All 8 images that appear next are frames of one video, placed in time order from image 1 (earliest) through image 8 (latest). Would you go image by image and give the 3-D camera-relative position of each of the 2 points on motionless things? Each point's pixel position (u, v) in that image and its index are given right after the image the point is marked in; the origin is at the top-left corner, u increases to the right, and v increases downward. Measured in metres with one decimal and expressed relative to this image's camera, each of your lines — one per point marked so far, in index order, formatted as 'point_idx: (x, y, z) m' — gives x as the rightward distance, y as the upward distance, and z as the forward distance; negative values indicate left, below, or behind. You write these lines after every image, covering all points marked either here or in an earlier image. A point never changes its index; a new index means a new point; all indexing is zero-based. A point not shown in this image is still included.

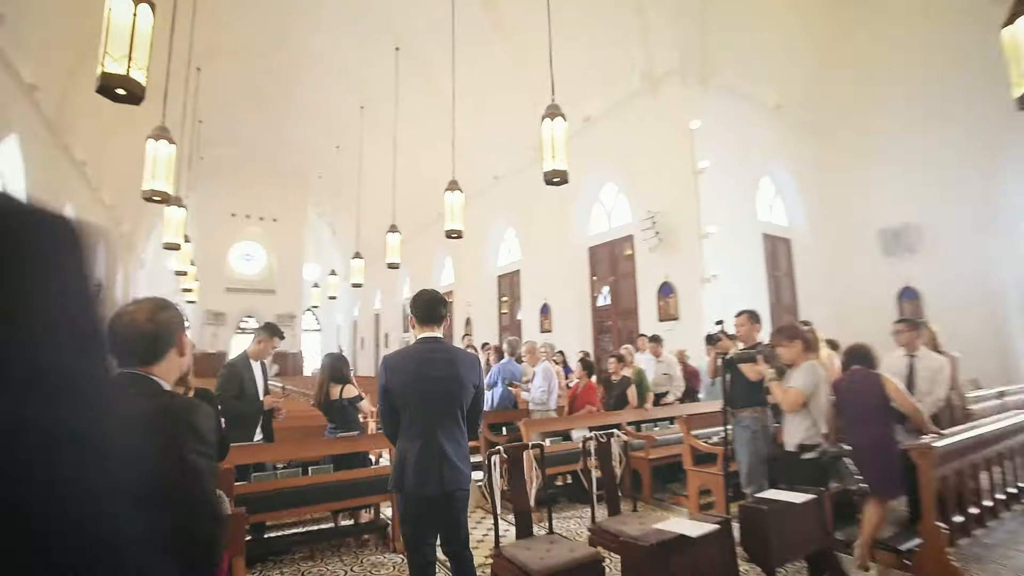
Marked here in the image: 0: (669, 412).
0: (+1.7, -1.3, +5.5) m
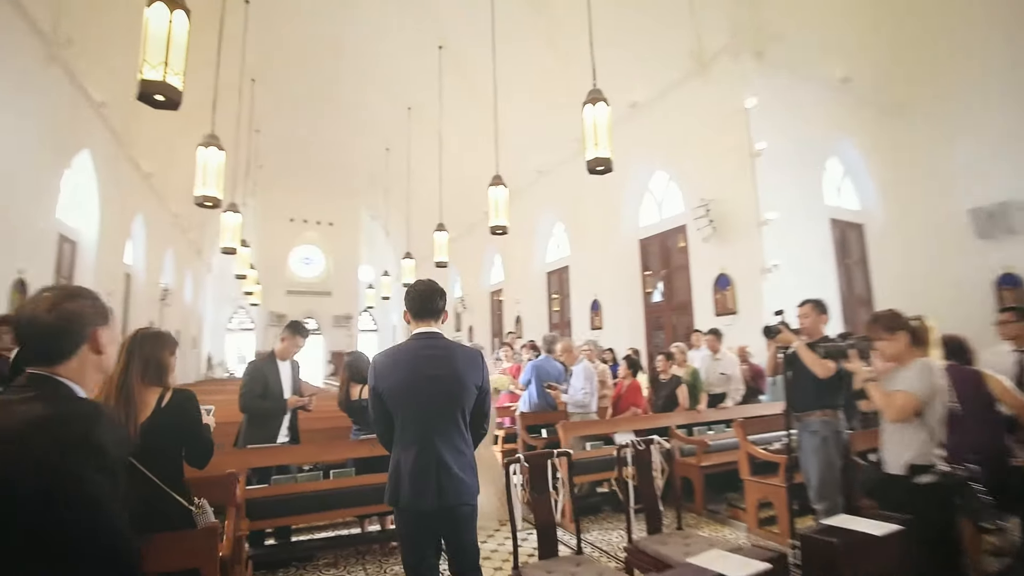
0: (+2.1, -1.2, +5.0) m
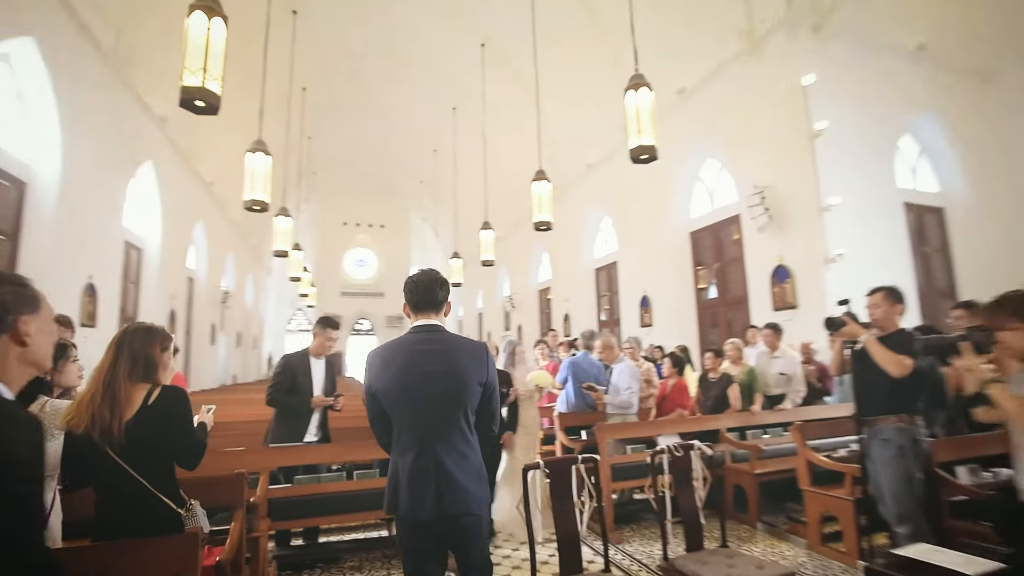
0: (+2.4, -1.1, +4.6) m
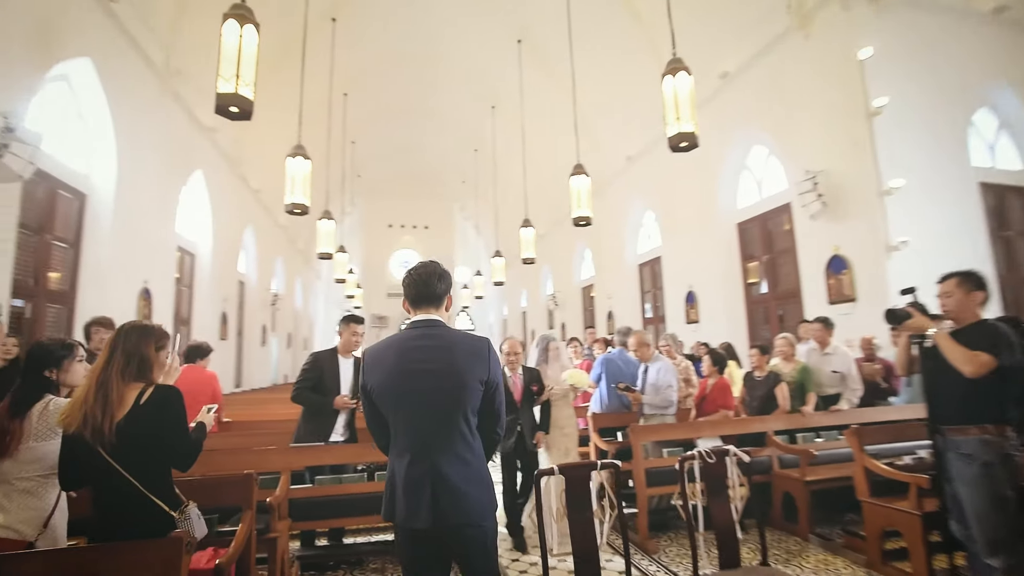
0: (+2.7, -1.1, +4.2) m
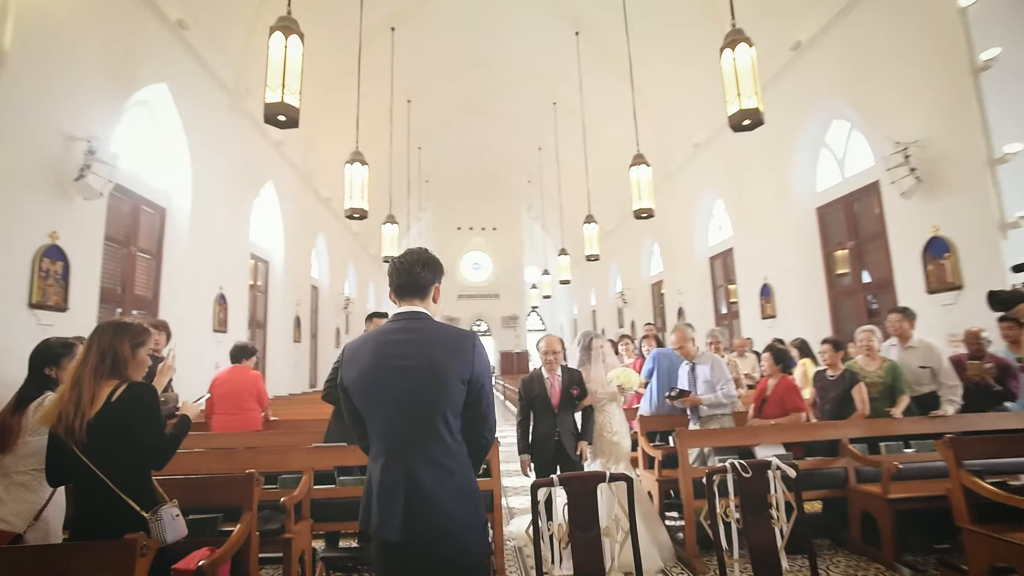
0: (+2.9, -1.0, +3.6) m
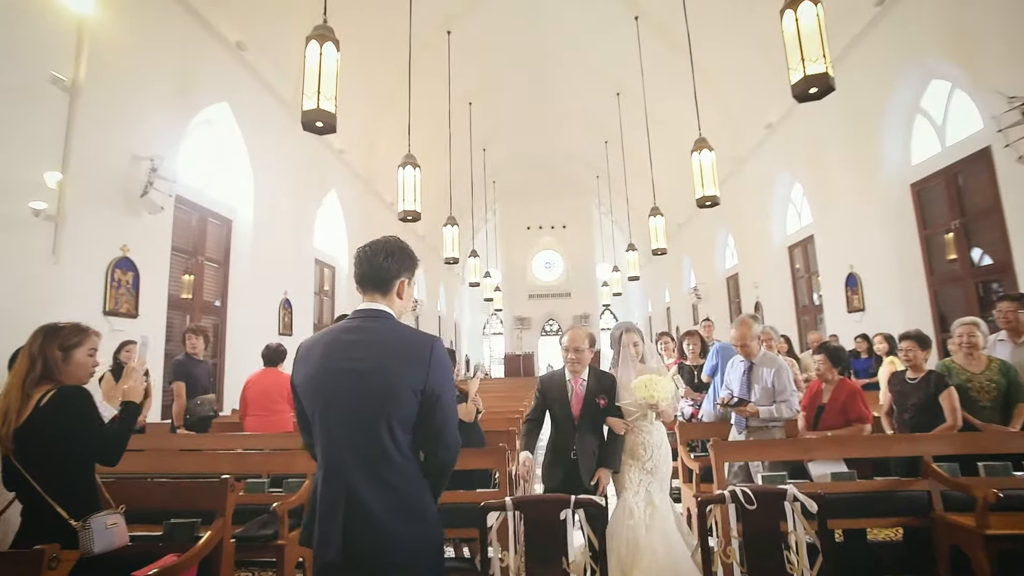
0: (+3.0, -0.9, +2.9) m
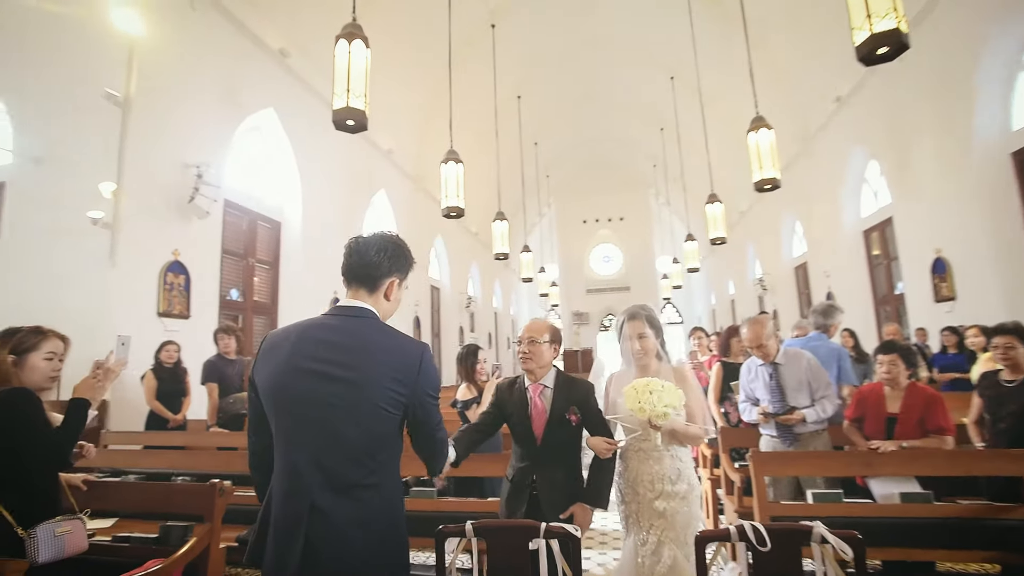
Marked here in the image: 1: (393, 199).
0: (+3.1, -0.8, +2.3) m
1: (-2.4, +1.8, +10.6) m
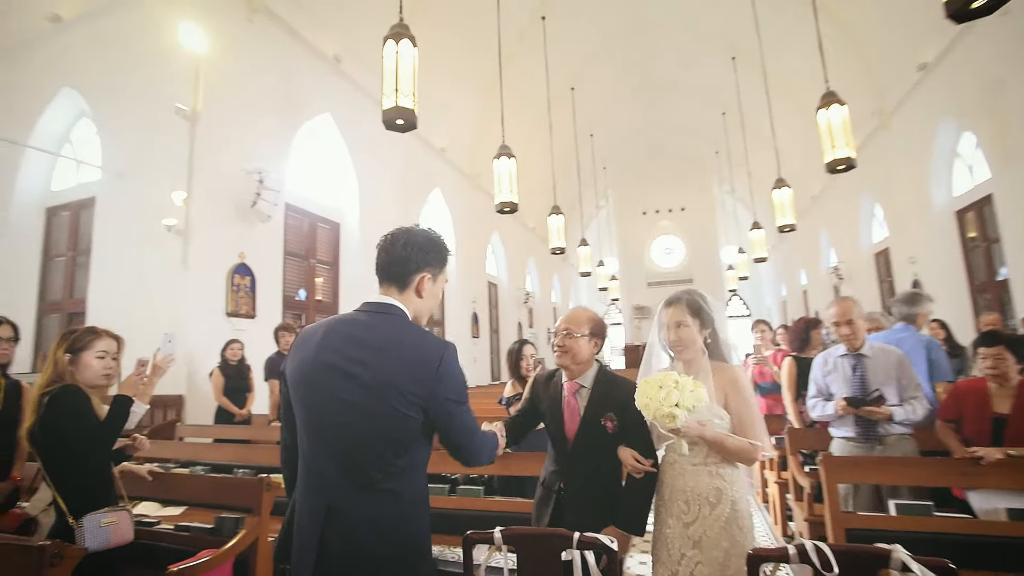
0: (+3.2, -0.7, +1.8) m
1: (-1.3, +1.9, +10.7) m
